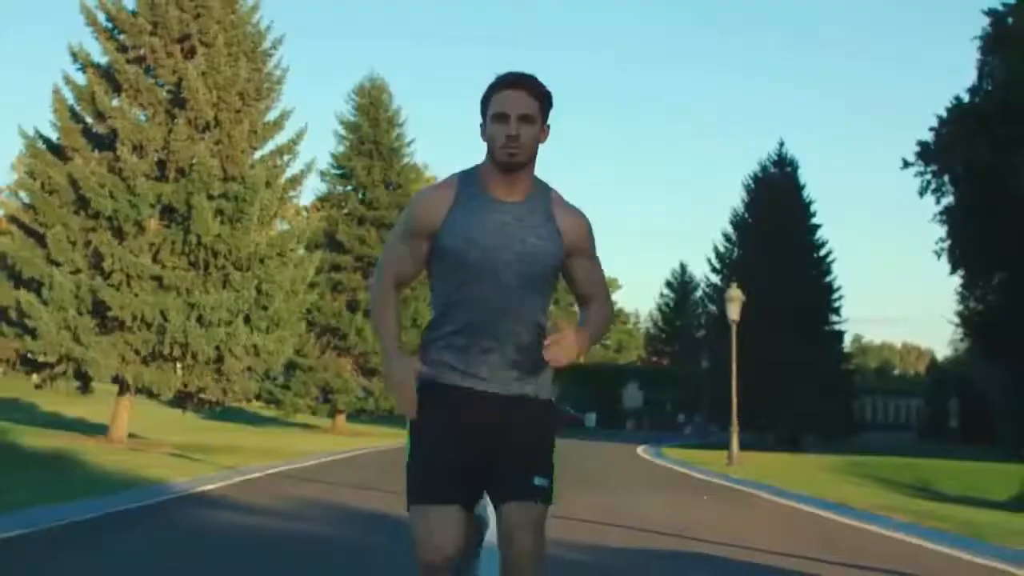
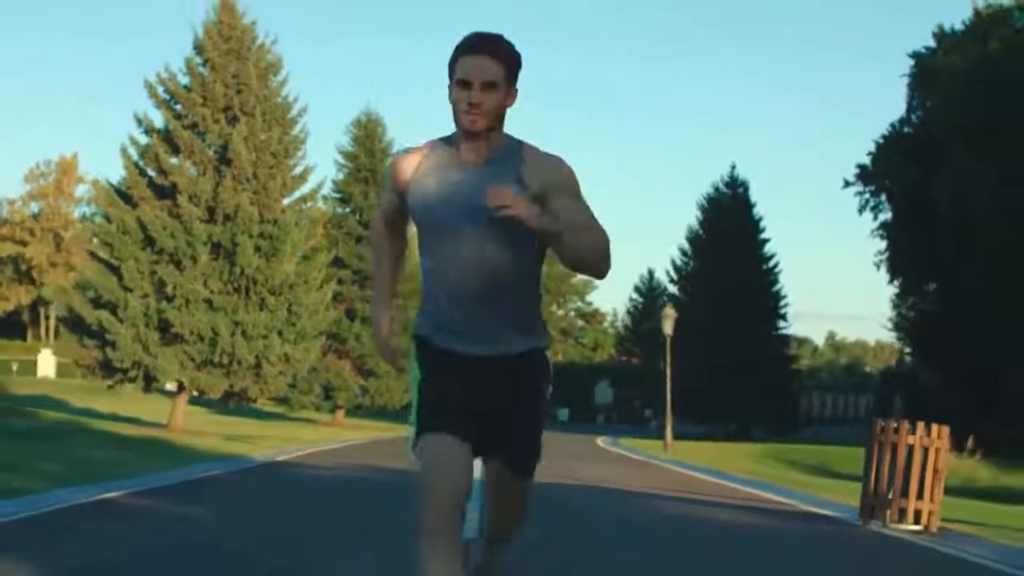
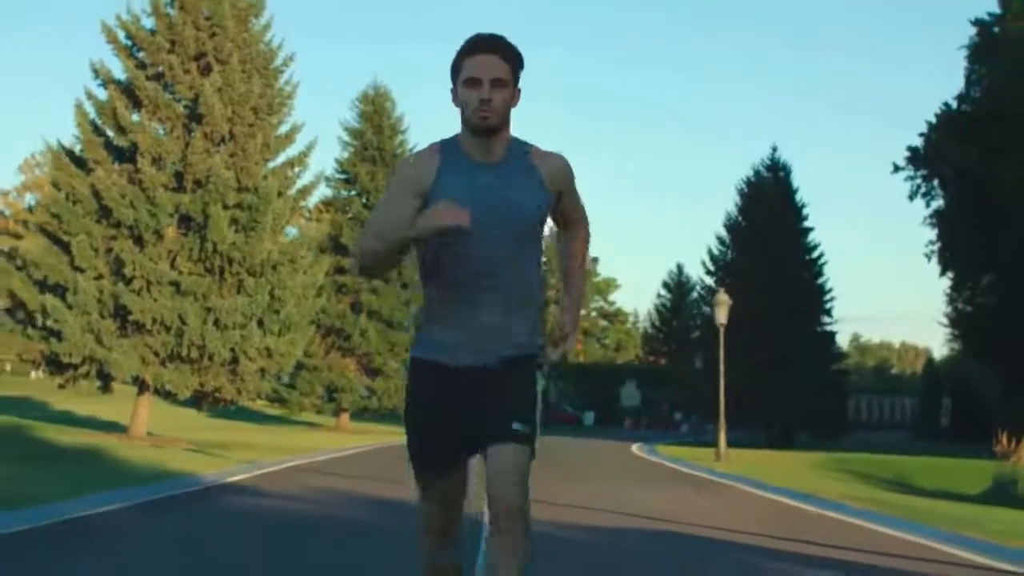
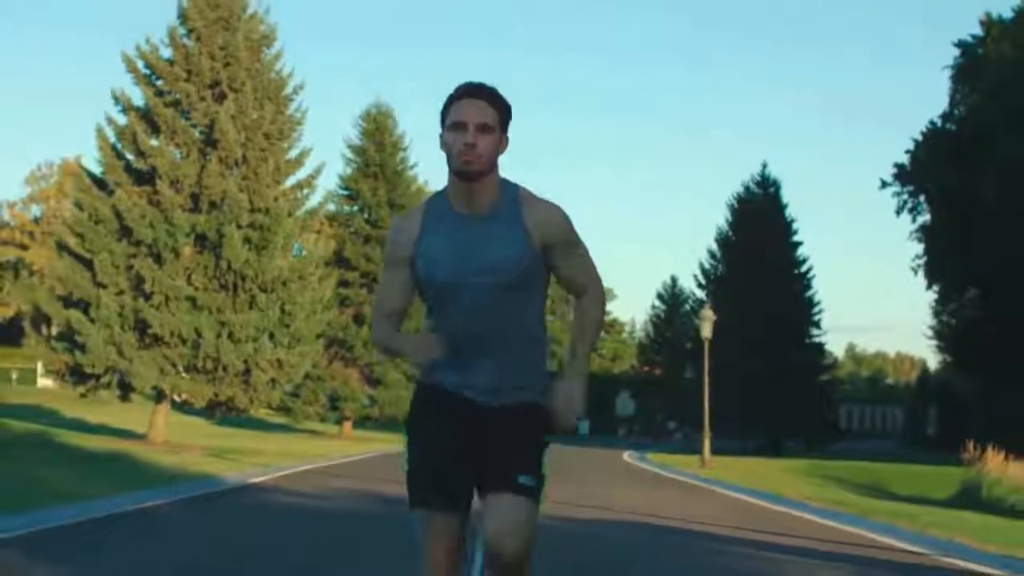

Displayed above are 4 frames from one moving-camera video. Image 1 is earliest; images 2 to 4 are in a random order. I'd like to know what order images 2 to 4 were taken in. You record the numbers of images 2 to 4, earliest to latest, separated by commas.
3, 4, 2
